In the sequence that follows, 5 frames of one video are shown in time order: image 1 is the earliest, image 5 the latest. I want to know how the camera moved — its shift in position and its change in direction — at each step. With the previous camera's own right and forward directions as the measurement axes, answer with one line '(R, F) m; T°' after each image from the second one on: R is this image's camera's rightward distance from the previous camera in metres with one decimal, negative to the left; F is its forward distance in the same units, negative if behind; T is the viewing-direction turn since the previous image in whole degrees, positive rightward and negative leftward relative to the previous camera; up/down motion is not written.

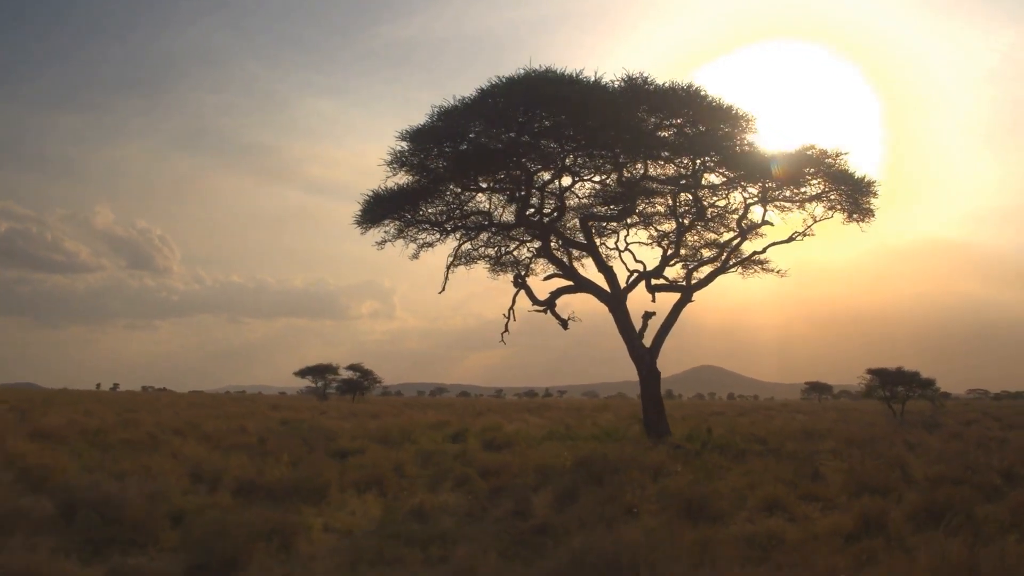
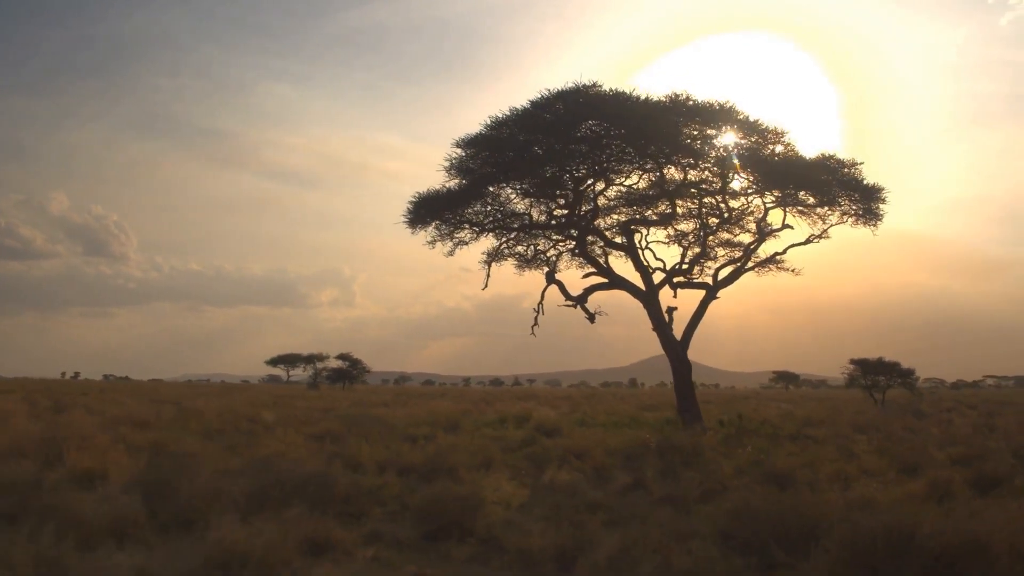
(-2.4, -1.5) m; +2°
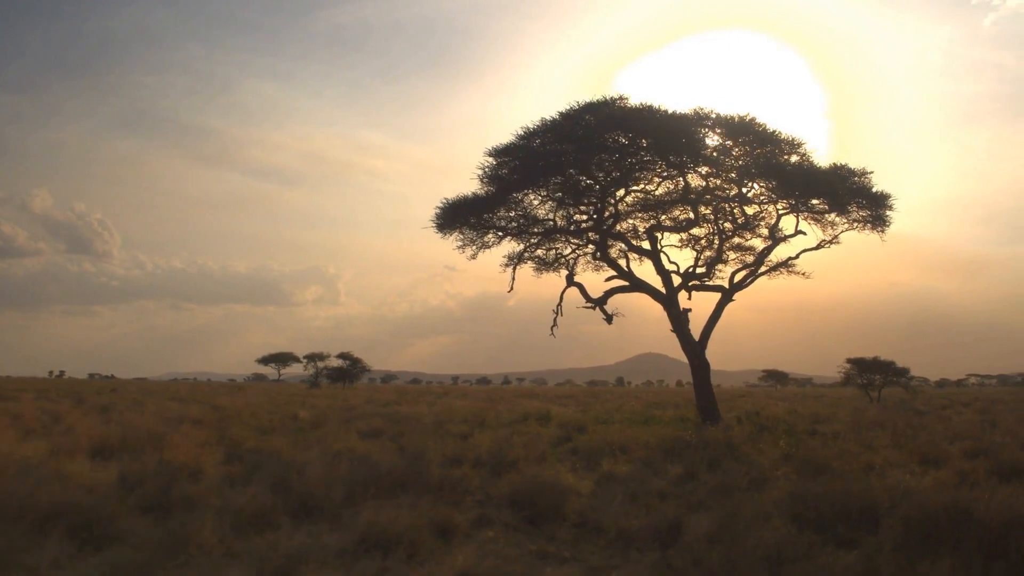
(-1.3, -1.0) m; +1°
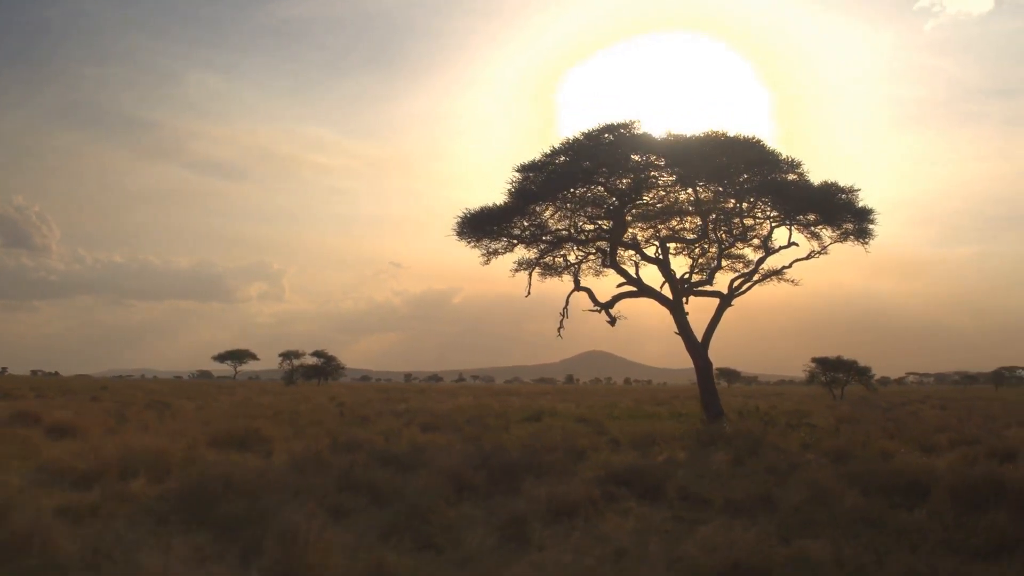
(-2.4, -1.7) m; +4°
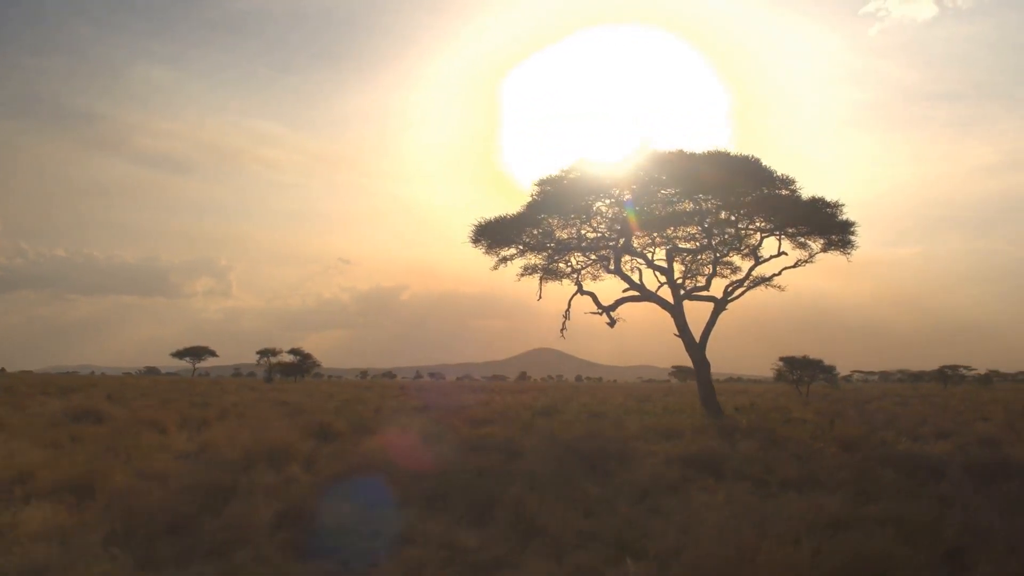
(-2.3, -1.7) m; +3°
